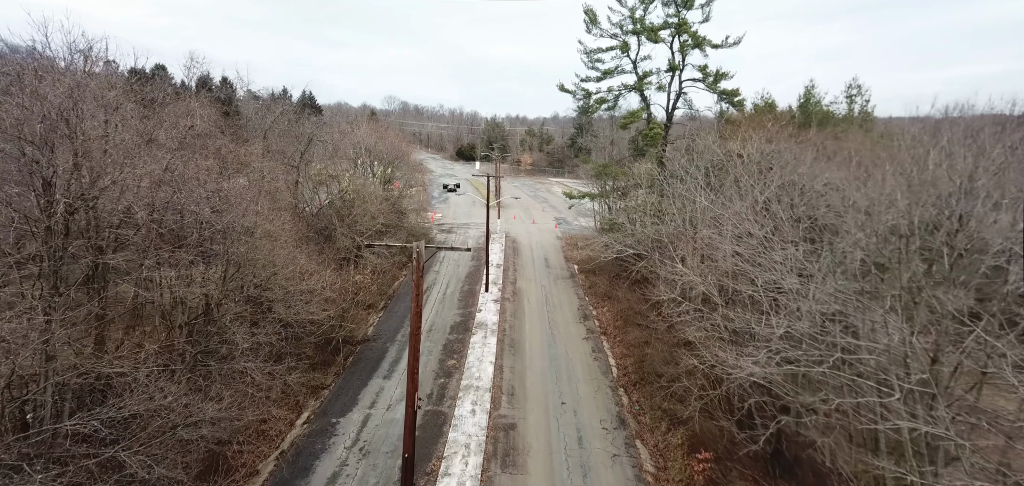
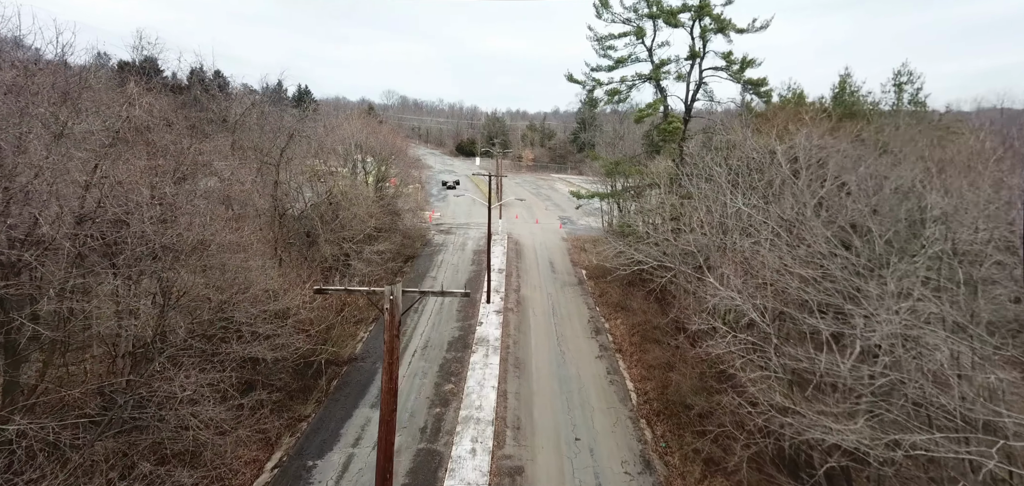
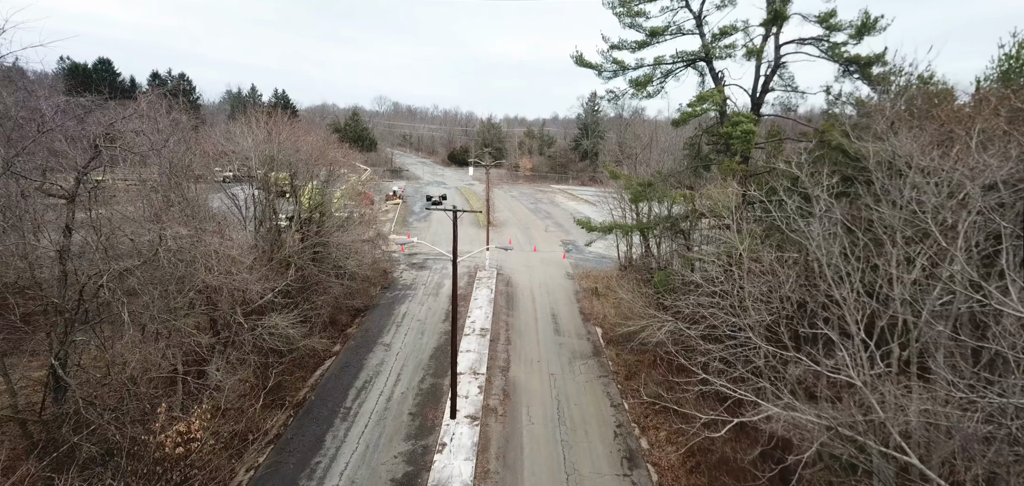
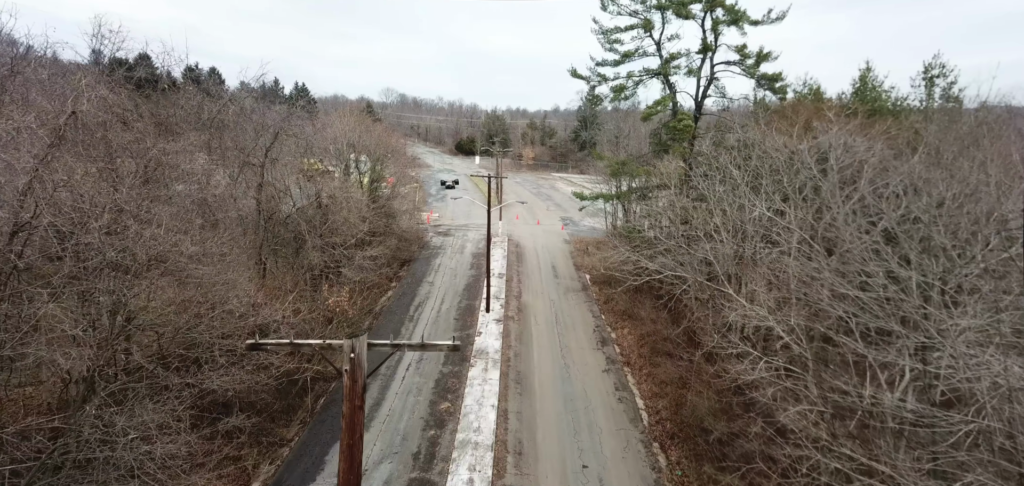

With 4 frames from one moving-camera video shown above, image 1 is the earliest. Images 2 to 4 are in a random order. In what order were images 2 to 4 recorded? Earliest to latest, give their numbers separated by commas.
2, 4, 3
